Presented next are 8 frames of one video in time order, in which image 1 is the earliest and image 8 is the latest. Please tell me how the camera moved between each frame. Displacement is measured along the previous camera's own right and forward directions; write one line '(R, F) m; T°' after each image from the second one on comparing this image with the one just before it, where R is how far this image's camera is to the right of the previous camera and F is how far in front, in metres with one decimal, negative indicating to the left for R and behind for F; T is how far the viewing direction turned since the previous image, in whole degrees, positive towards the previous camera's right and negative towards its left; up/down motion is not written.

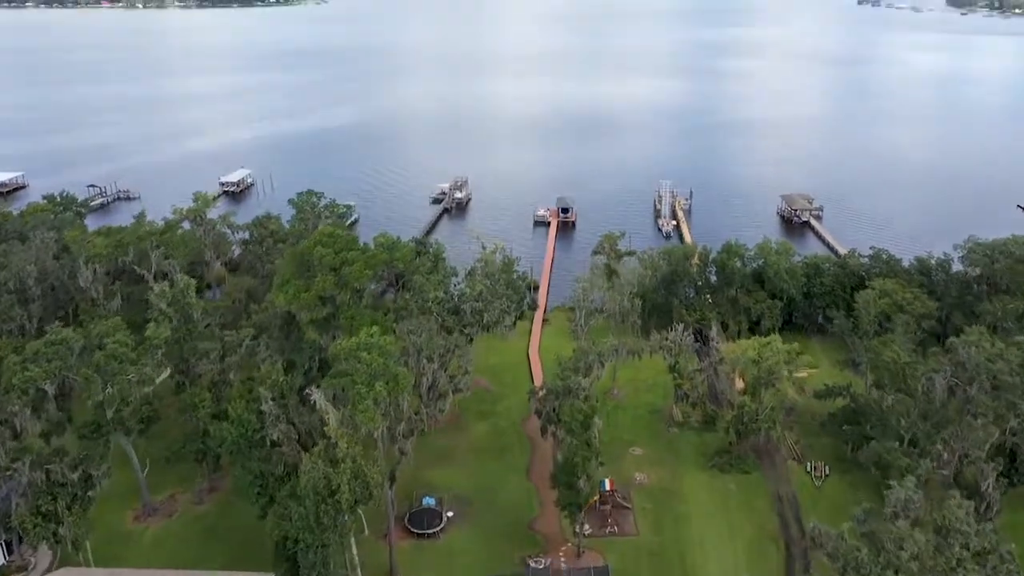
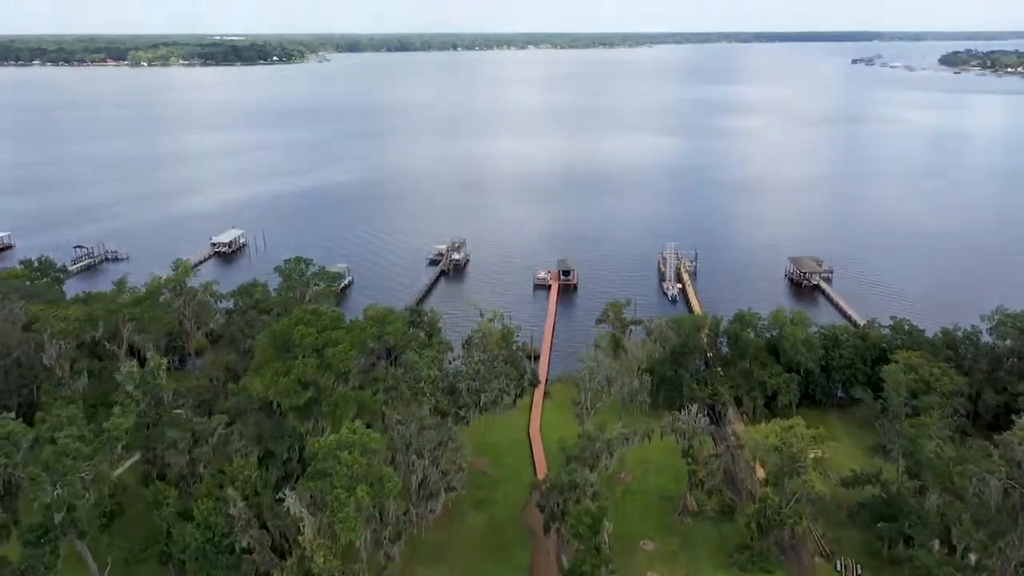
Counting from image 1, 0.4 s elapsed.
(0.0, +1.0) m; 0°
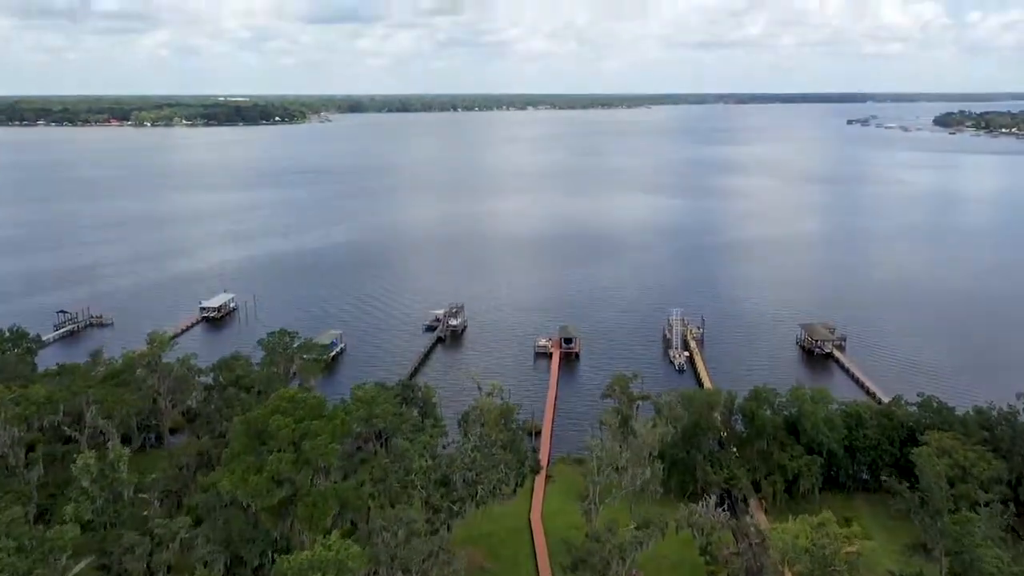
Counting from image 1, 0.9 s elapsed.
(0.0, +1.0) m; 0°
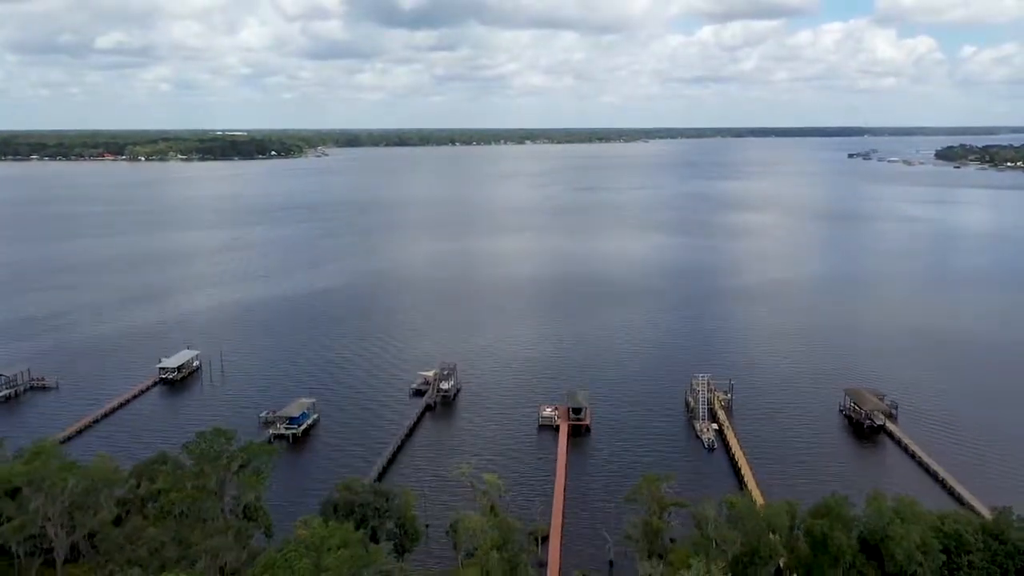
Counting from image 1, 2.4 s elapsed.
(-0.1, +3.3) m; 0°
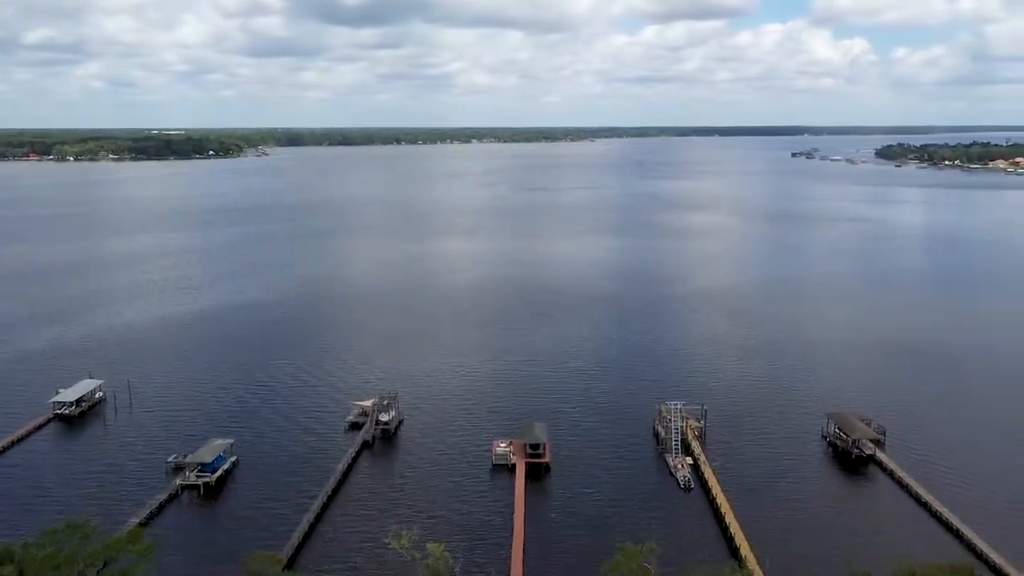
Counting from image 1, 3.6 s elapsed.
(0.0, +2.6) m; +4°
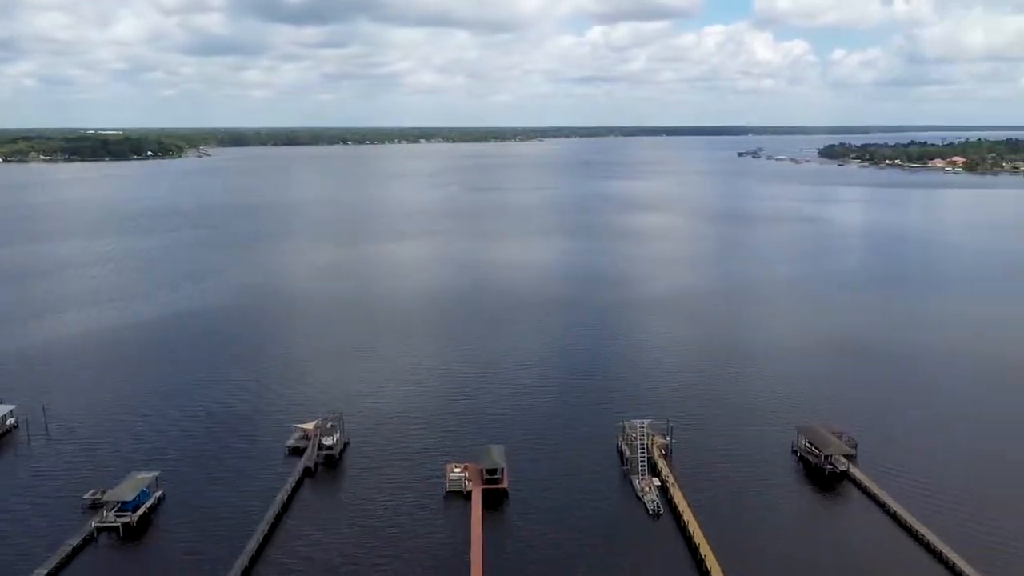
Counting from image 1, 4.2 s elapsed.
(-0.1, +1.4) m; +4°
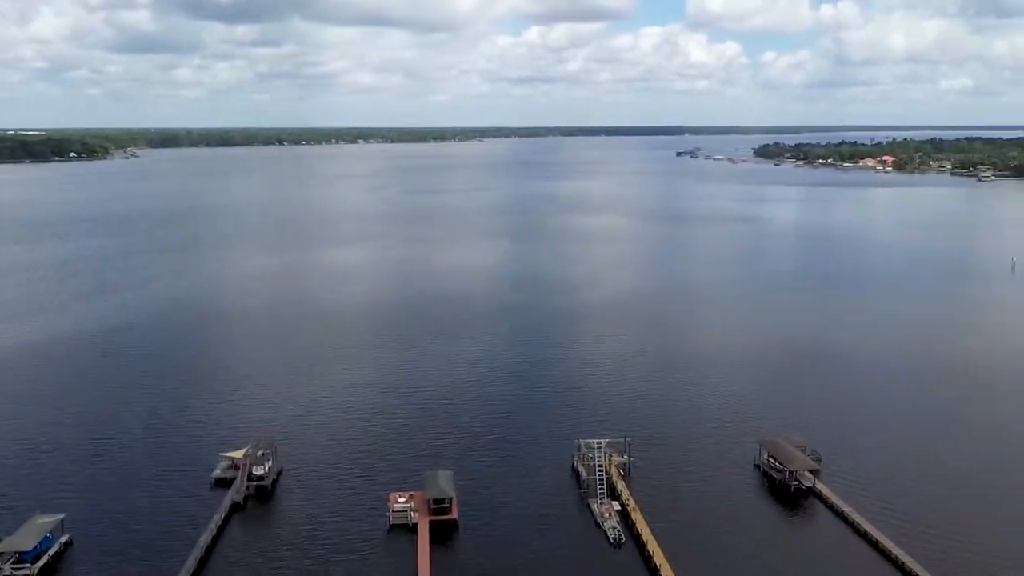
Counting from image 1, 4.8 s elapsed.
(-0.1, +1.3) m; +4°
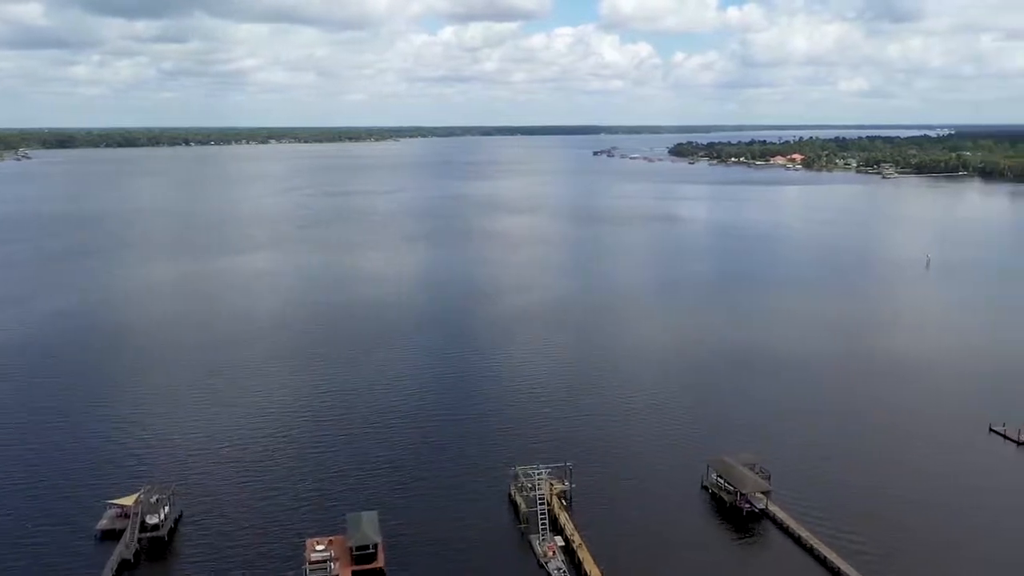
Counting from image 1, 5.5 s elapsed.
(-0.1, +1.6) m; +6°
